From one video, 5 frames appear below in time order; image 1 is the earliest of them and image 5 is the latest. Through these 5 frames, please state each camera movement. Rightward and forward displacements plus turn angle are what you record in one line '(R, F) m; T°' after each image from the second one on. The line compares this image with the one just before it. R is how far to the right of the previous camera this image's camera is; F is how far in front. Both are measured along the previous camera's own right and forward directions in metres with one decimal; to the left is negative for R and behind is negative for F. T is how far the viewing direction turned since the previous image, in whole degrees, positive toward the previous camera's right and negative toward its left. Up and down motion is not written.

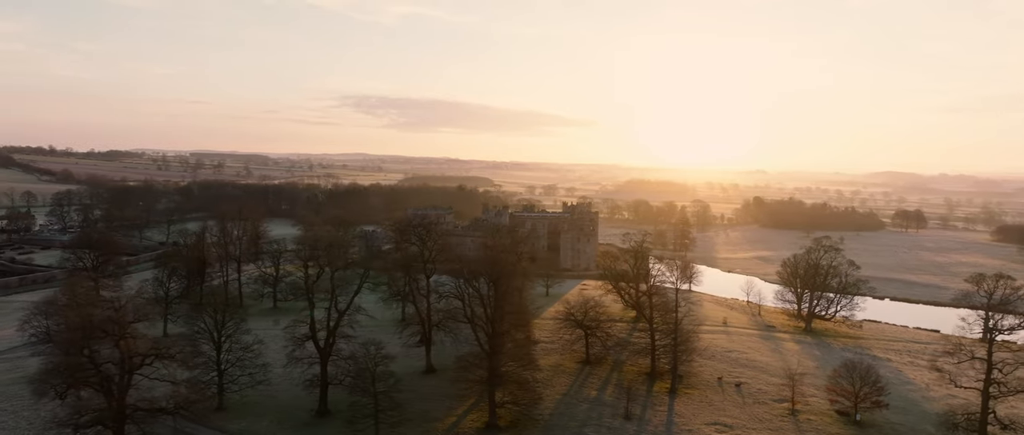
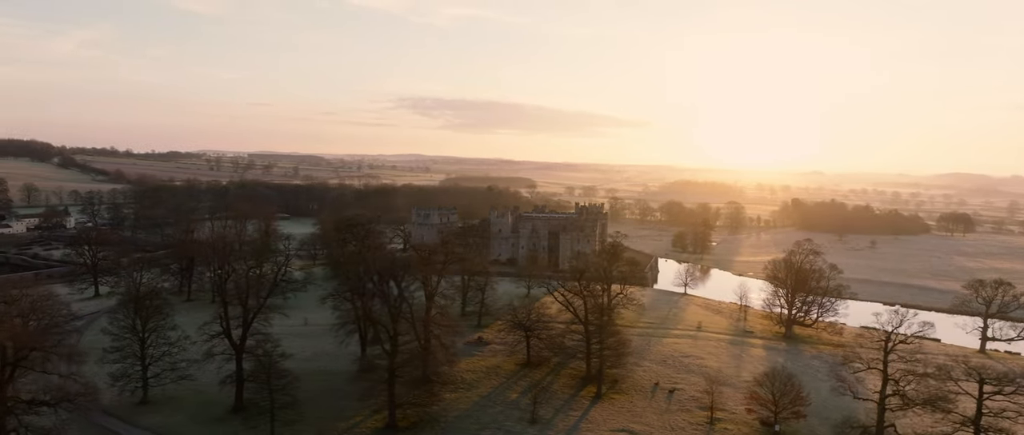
(+5.3, +0.6) m; -4°
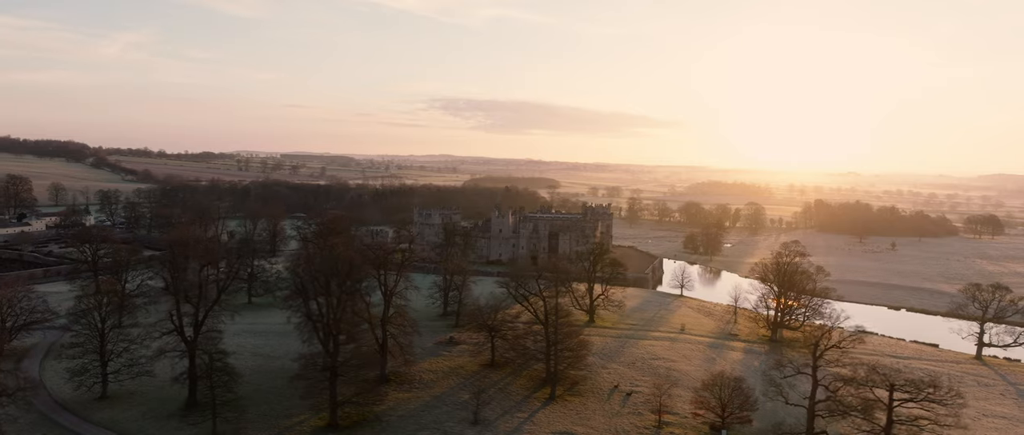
(+3.1, +0.3) m; -2°
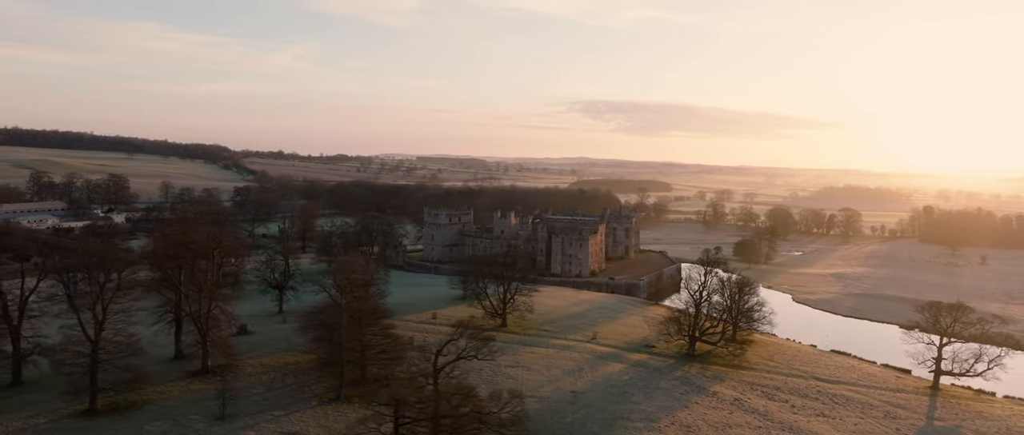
(+13.7, +2.1) m; -10°
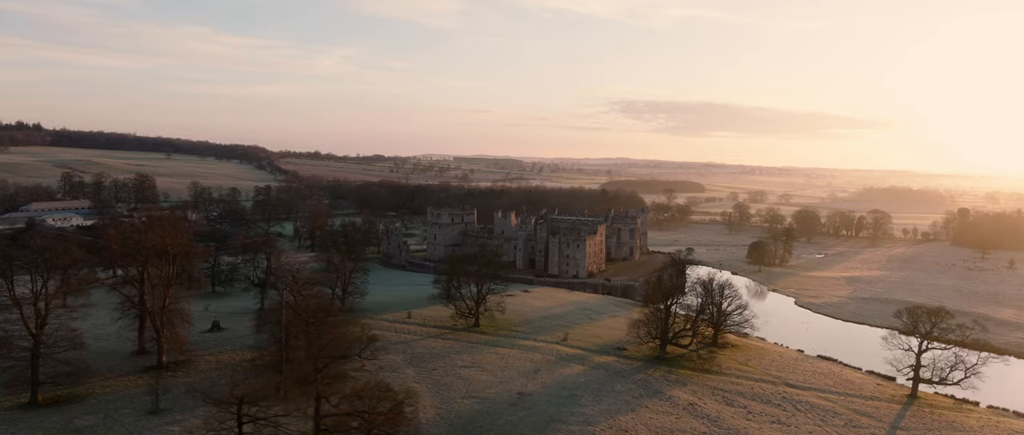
(+4.1, +0.3) m; -3°
